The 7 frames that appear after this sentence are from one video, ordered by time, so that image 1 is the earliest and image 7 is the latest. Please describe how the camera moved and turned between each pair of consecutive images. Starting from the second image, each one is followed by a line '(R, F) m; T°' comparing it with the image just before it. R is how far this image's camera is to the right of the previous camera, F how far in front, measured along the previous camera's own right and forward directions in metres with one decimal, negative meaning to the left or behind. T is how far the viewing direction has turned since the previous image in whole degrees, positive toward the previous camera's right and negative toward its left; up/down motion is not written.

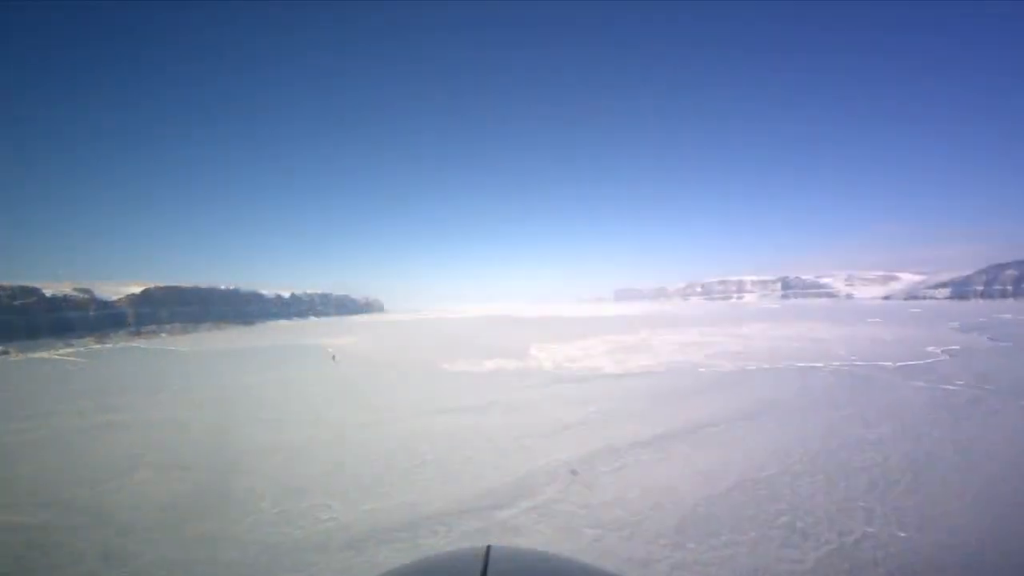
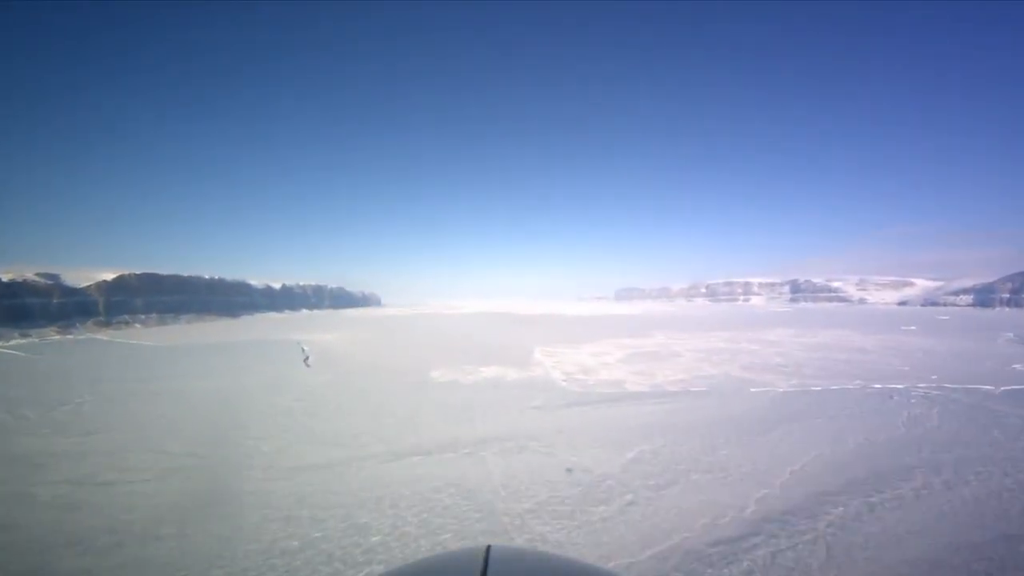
(-0.1, +3.4) m; 0°
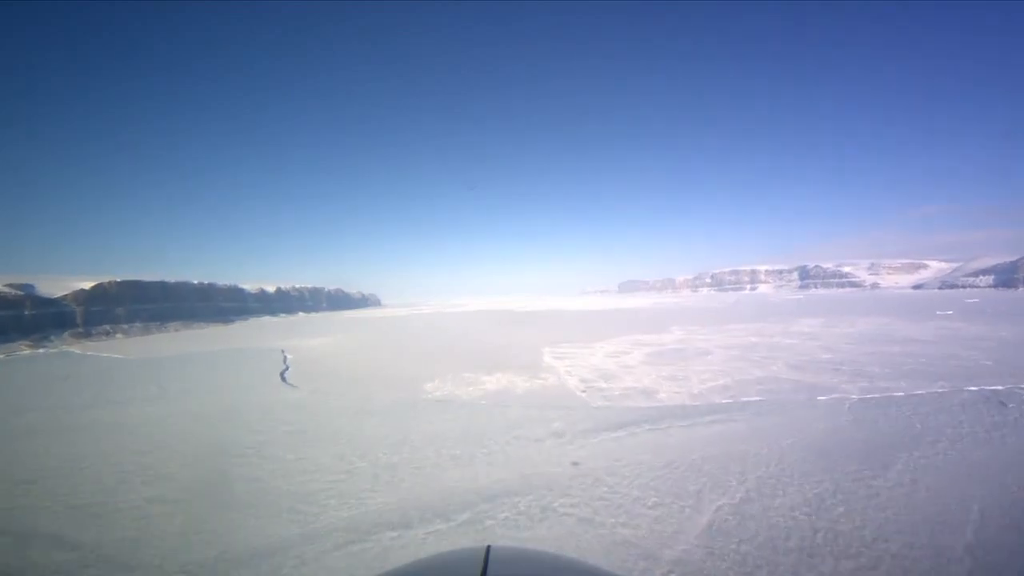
(-0.1, +2.6) m; 0°
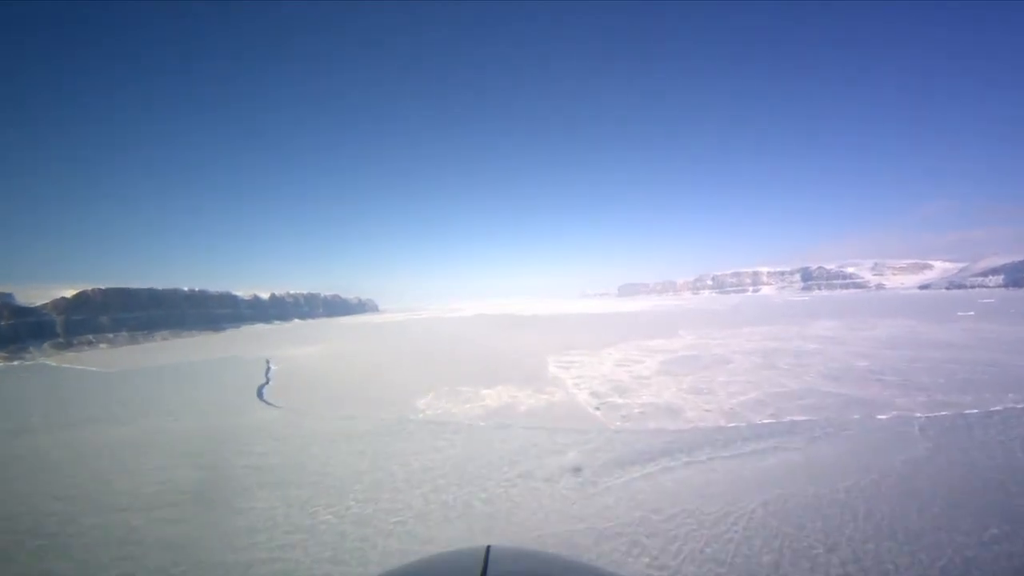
(-0.1, +1.6) m; 0°
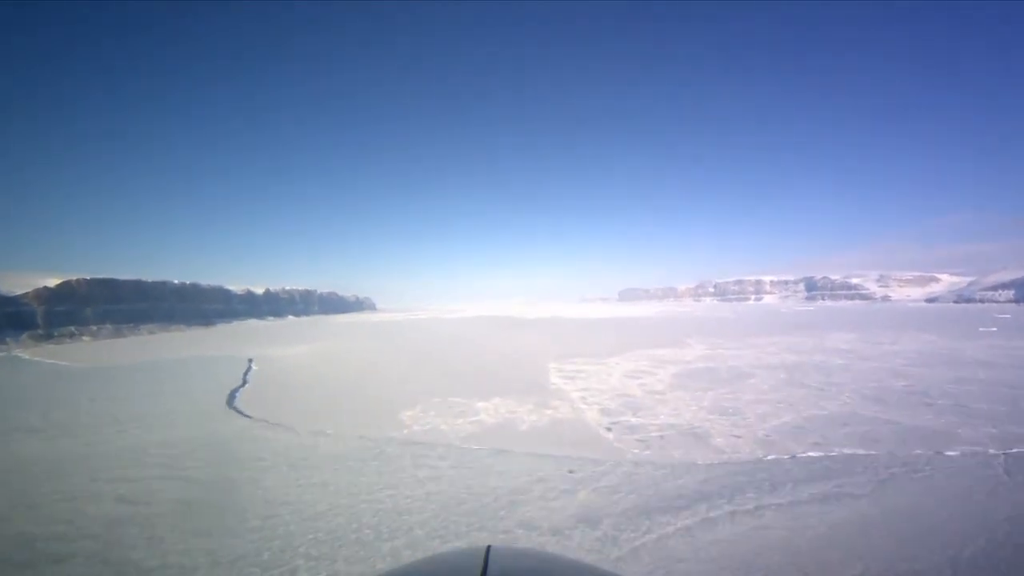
(-0.1, +1.5) m; 0°
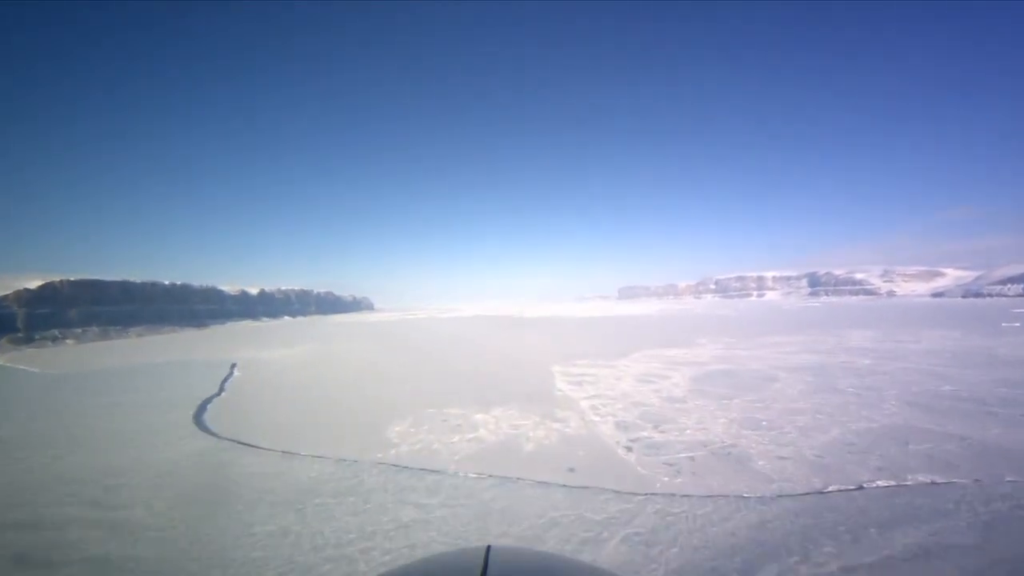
(-0.1, +1.4) m; 0°
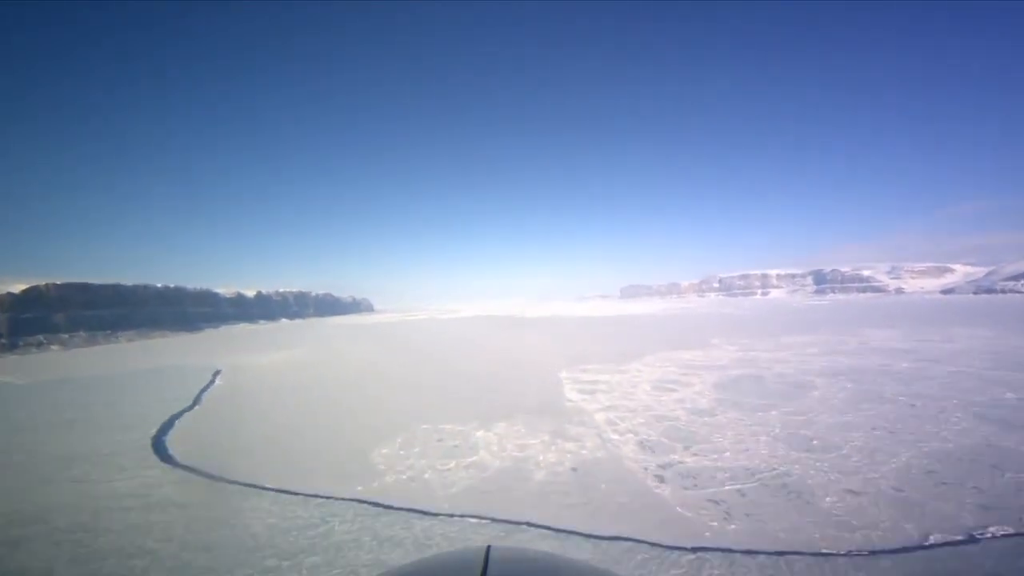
(-0.1, +1.4) m; 0°
